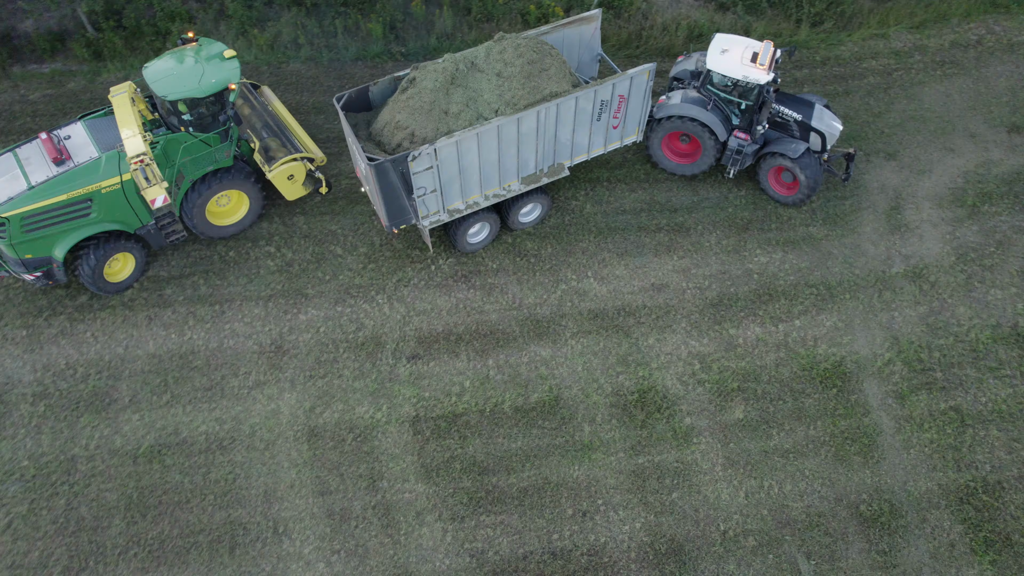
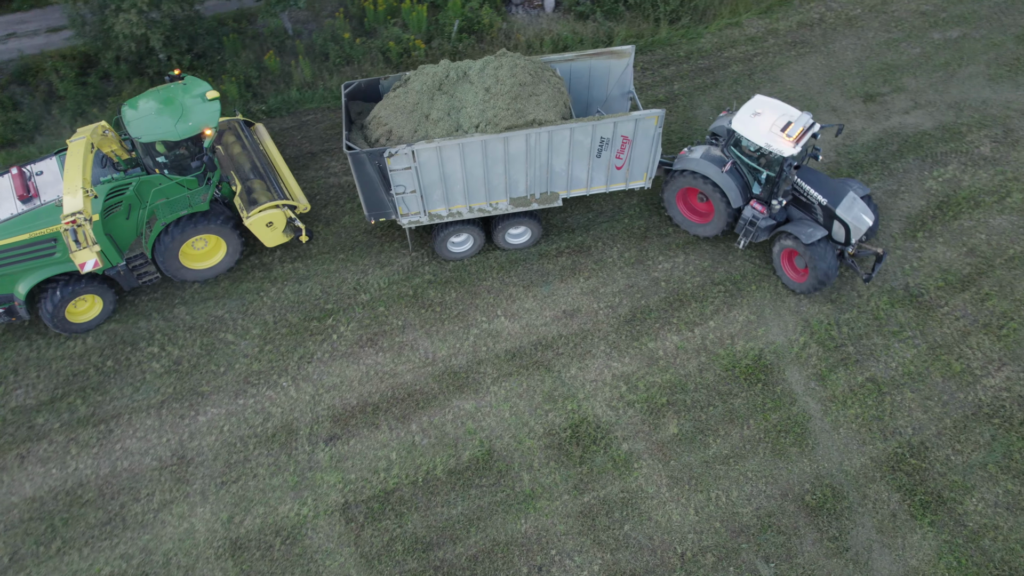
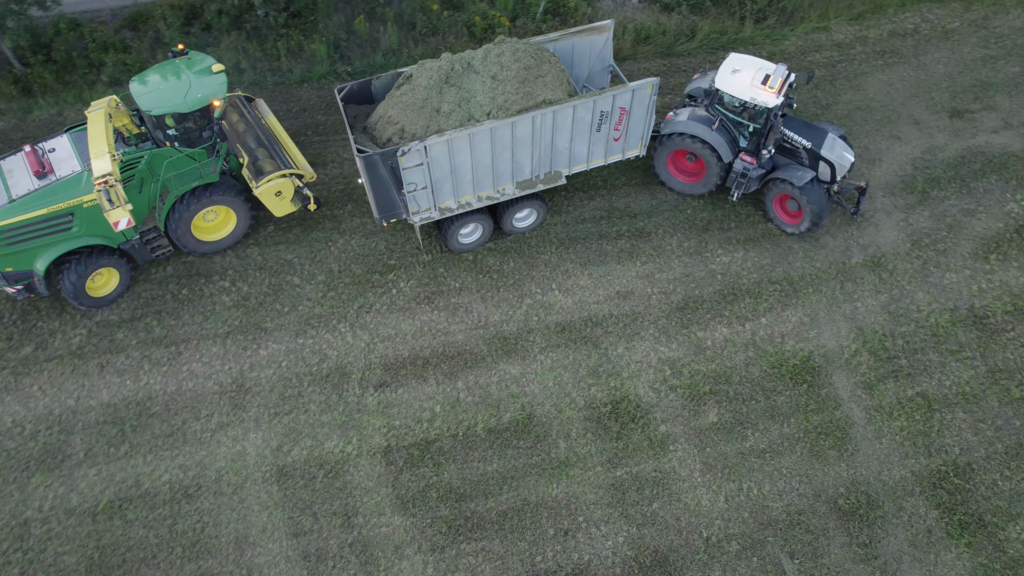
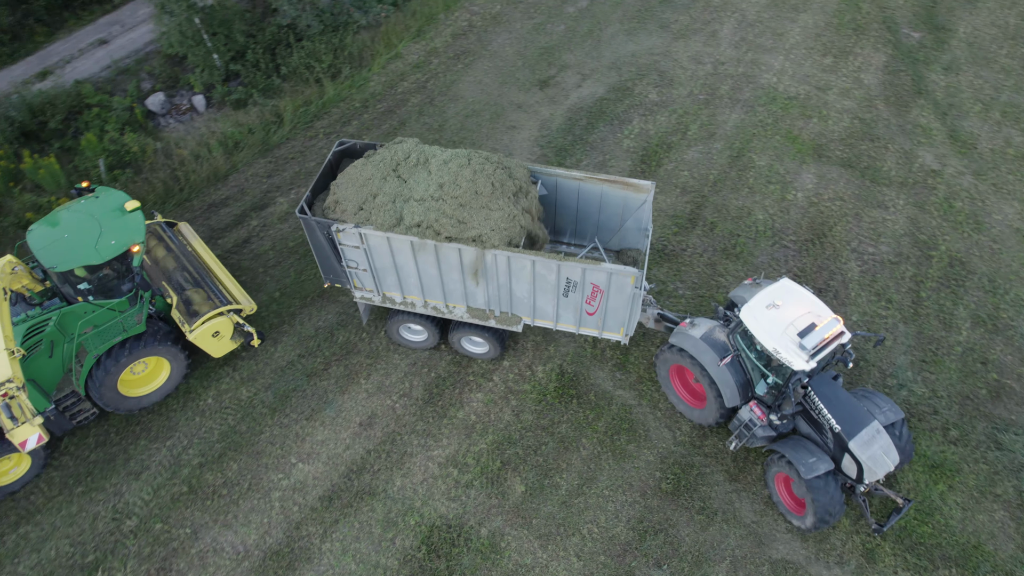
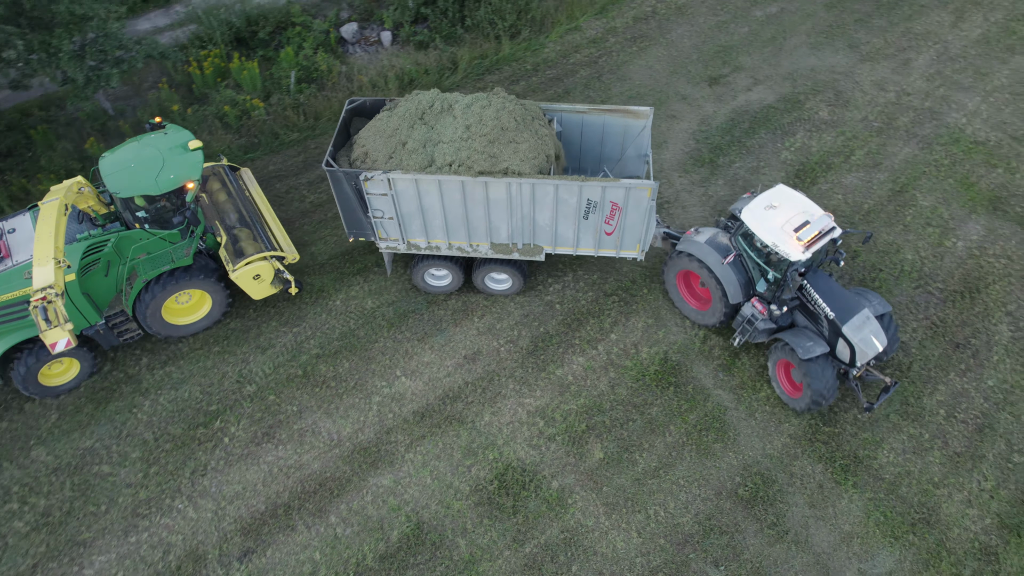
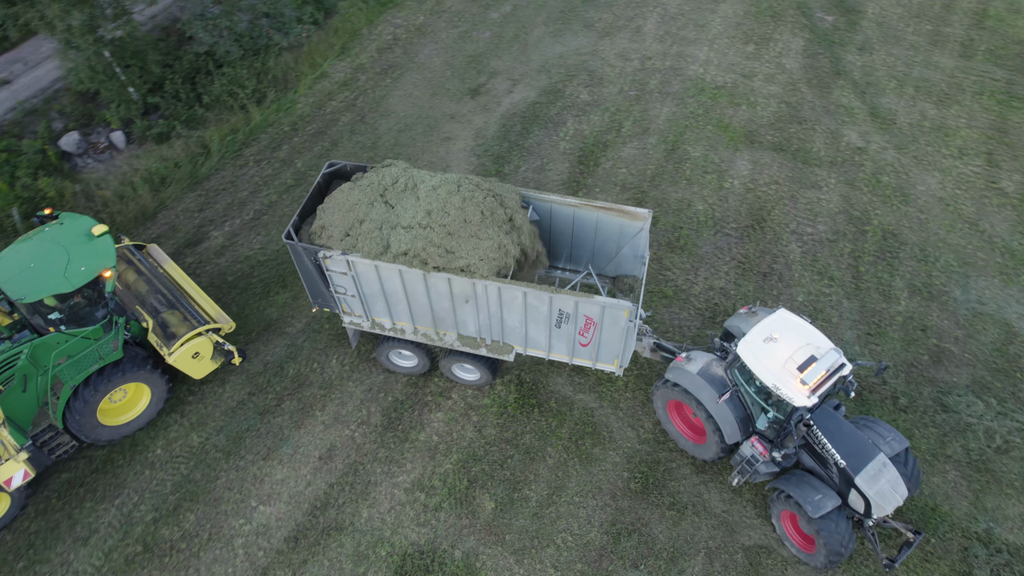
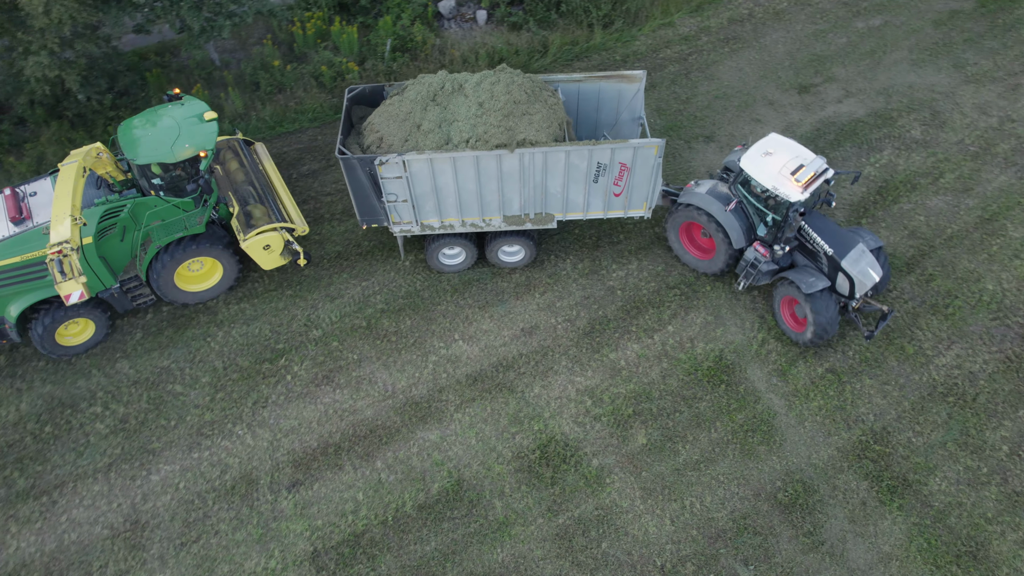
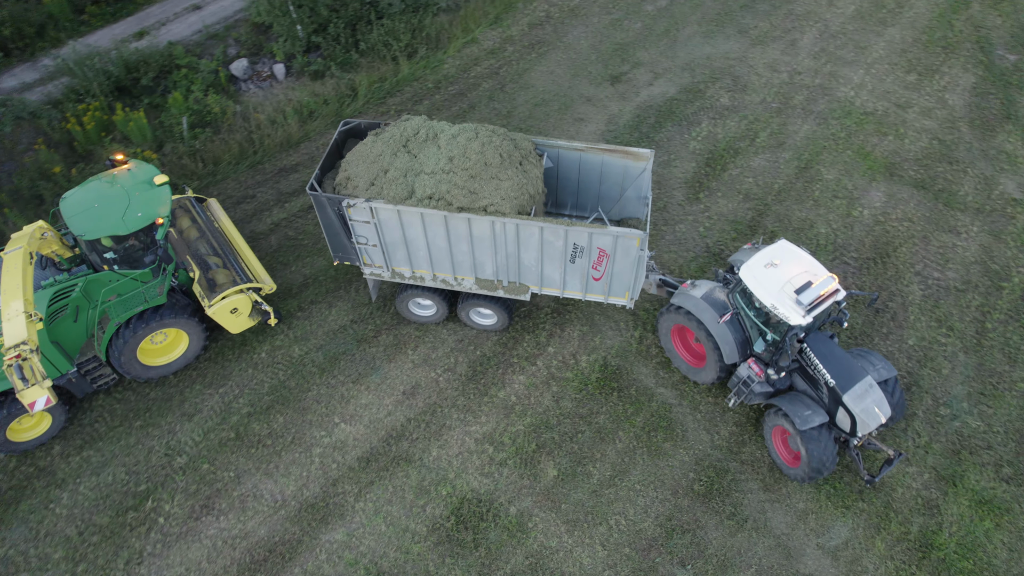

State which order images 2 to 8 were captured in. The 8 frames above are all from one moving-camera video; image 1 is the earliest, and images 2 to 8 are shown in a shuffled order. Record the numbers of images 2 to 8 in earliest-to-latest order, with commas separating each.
3, 2, 7, 5, 8, 4, 6
